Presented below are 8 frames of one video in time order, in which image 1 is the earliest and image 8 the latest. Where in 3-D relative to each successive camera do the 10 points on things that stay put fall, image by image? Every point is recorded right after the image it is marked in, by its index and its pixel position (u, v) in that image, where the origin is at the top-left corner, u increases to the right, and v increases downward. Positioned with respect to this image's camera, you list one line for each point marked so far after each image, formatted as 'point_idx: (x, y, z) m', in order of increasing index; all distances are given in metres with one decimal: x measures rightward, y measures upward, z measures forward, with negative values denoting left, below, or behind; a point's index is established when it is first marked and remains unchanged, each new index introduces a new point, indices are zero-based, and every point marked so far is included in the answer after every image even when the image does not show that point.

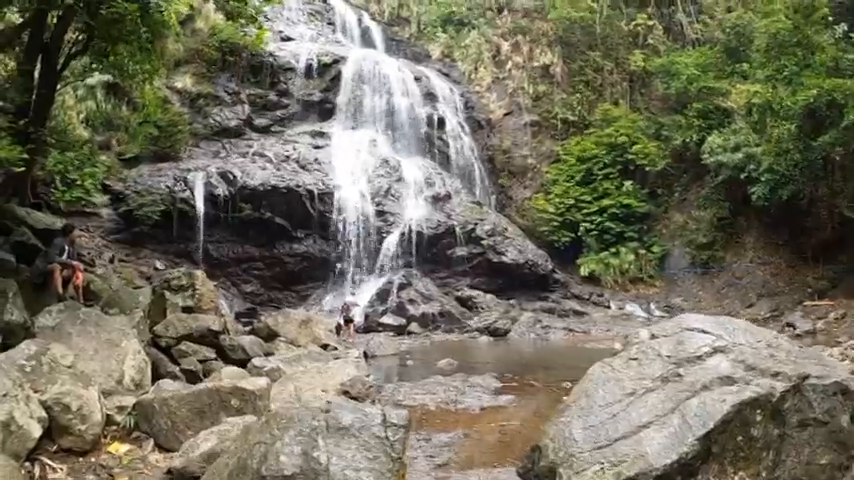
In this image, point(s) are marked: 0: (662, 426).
0: (+1.3, -1.0, +4.2) m
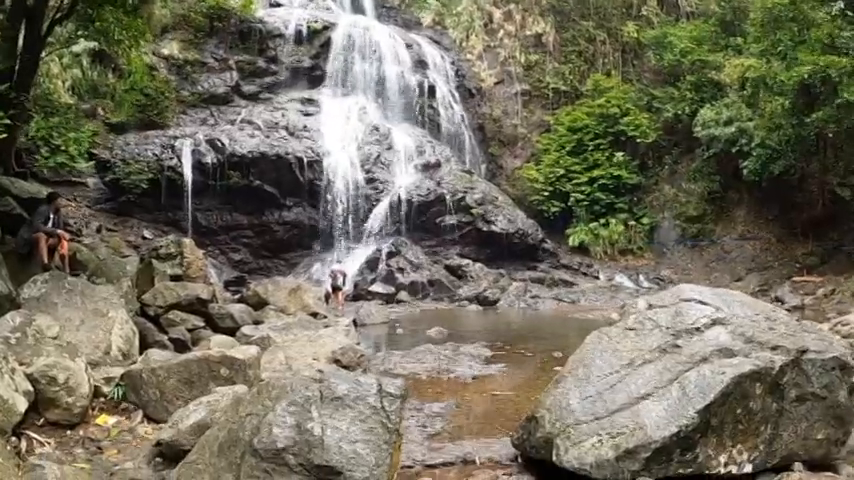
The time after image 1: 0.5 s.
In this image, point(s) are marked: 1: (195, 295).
0: (+1.3, -0.9, +4.1) m
1: (-3.3, -0.8, +10.6) m
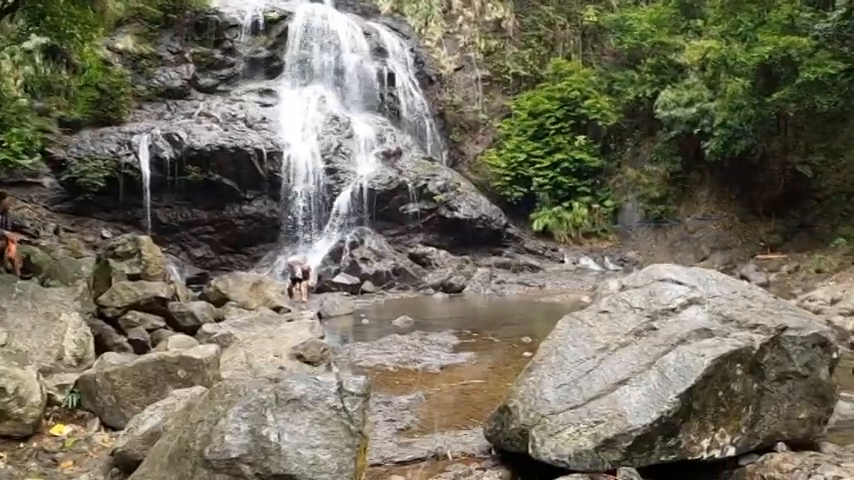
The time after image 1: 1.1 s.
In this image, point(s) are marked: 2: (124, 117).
0: (+1.1, -0.7, +4.0) m
1: (-3.7, -0.7, +10.3) m
2: (-7.8, +3.2, +19.4) m
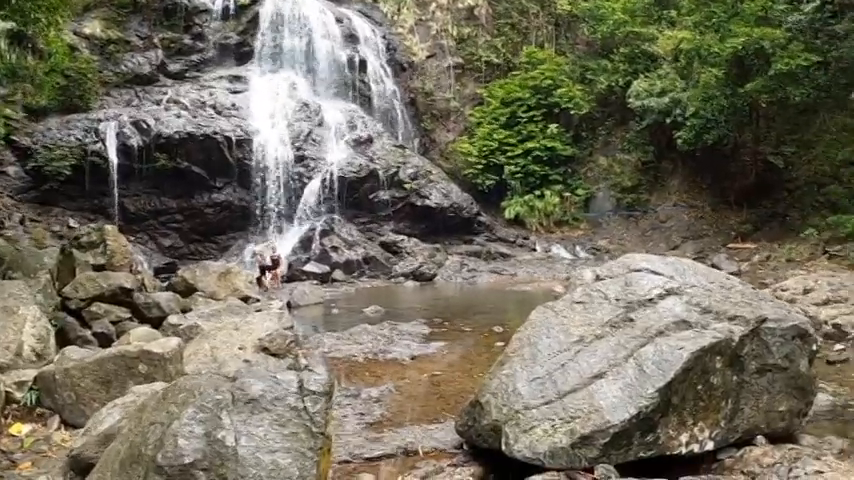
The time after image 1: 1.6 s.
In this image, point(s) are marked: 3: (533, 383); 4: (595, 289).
0: (+1.0, -0.7, +3.8) m
1: (-4.1, -0.6, +10.0) m
2: (-8.5, +3.4, +18.9) m
3: (+0.6, -0.8, +4.0) m
4: (+1.1, -0.3, +4.7) m
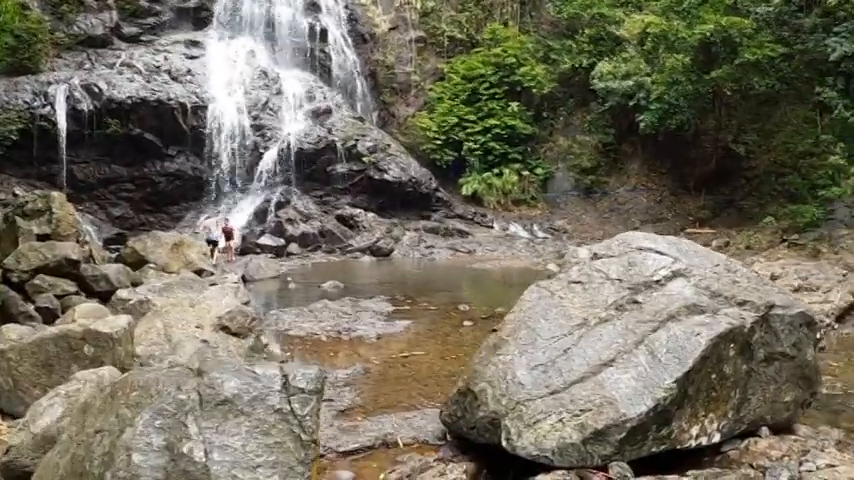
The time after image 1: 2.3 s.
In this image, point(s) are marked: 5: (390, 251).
0: (+0.9, -0.6, +3.5) m
1: (-4.5, -0.2, +9.3) m
2: (-9.3, +4.1, +17.9) m
3: (+0.5, -0.6, +3.6) m
4: (+1.0, -0.2, +4.3) m
5: (-0.7, -0.3, +16.9) m
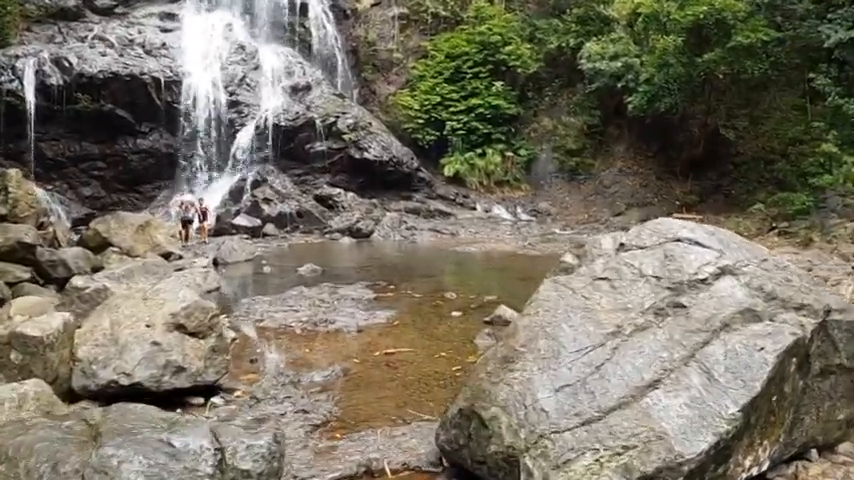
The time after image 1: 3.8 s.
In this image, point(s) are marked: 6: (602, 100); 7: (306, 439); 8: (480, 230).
0: (+0.9, -0.5, +2.8) m
1: (-4.6, 0.0, +8.4) m
2: (-9.7, +4.6, +16.8) m
3: (+0.5, -0.6, +2.9) m
4: (+0.9, -0.1, +3.6) m
5: (-1.0, +0.1, +16.1) m
6: (+4.7, +3.7, +19.2) m
7: (-0.7, -1.1, +4.2) m
8: (+1.4, +0.2, +16.6) m
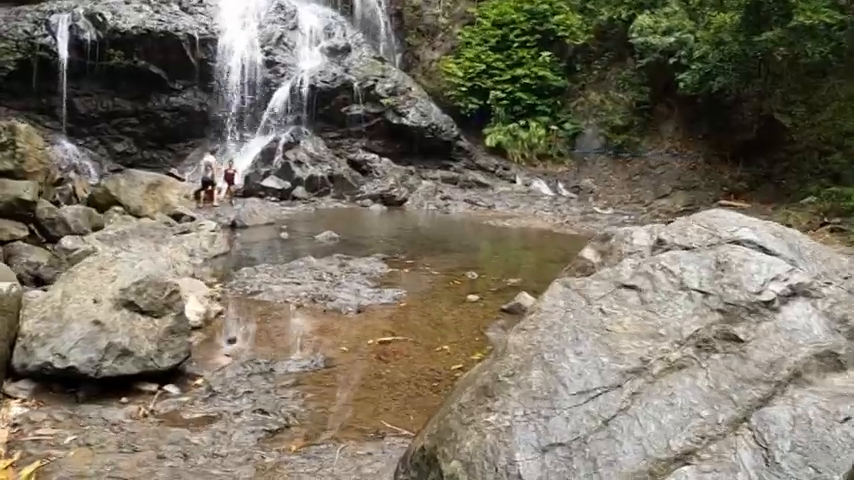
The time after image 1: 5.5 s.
0: (+0.7, -0.6, +1.9) m
1: (-4.5, +0.5, +7.8) m
2: (-8.8, +5.6, +16.3) m
3: (+0.3, -0.6, +2.0) m
4: (+0.8, -0.1, +2.7) m
5: (-0.5, +0.7, +15.3) m
6: (+5.6, +4.1, +18.0) m
7: (-0.8, -1.0, +3.5) m
8: (+1.9, +0.6, +15.6) m
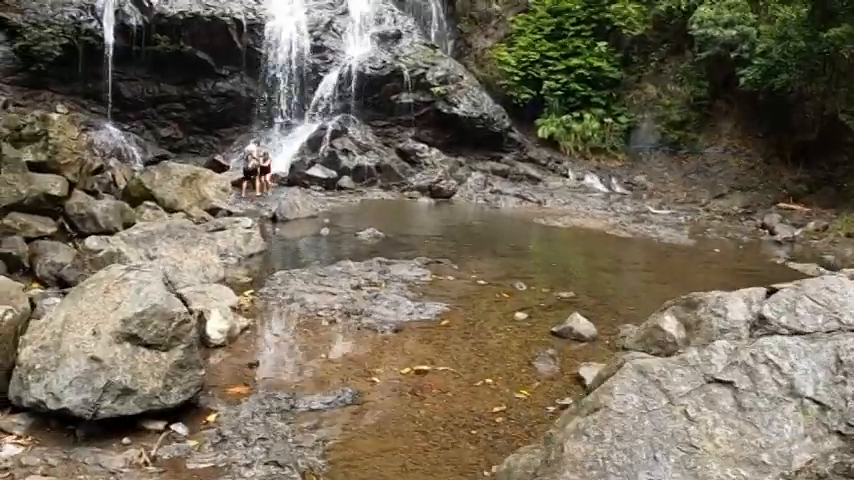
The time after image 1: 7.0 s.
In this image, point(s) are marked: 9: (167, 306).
0: (+0.8, -0.8, +1.3) m
1: (-4.1, +0.5, +7.5) m
2: (-7.7, +5.9, +16.1) m
3: (+0.4, -0.8, +1.5) m
4: (+0.9, -0.3, +2.1) m
5: (+0.4, +0.7, +14.7) m
6: (+6.7, +4.0, +17.0) m
7: (-0.7, -1.2, +3.0) m
8: (+2.8, +0.6, +14.9) m
9: (-1.5, -0.4, +4.7) m
